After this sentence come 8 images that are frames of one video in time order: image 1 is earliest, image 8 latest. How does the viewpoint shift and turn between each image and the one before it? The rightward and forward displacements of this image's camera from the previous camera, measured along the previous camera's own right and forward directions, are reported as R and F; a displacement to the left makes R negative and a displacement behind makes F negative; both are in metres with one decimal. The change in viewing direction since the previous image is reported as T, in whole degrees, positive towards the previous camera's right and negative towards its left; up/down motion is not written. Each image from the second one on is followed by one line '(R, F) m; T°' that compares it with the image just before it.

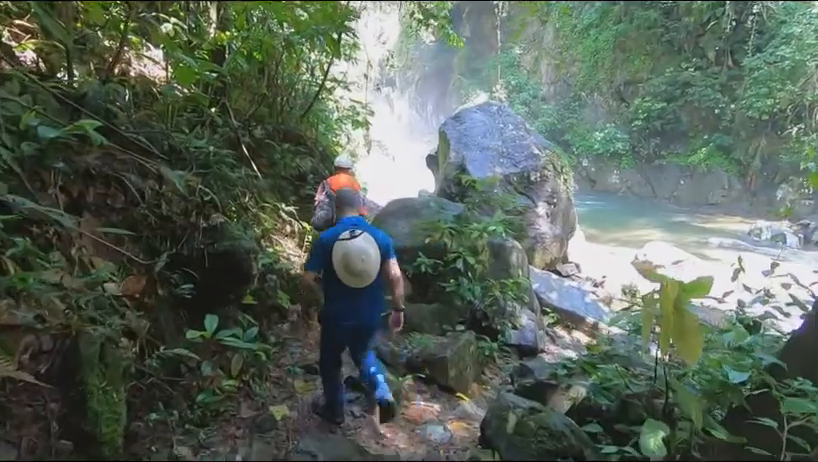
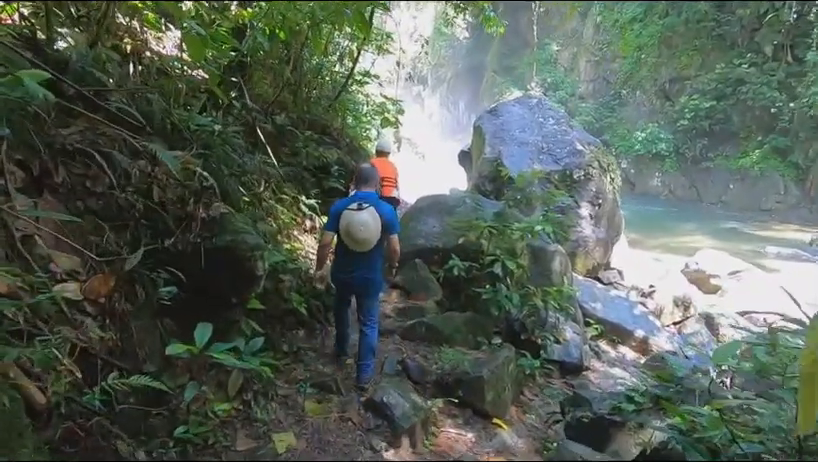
(-0.1, +0.6) m; -4°
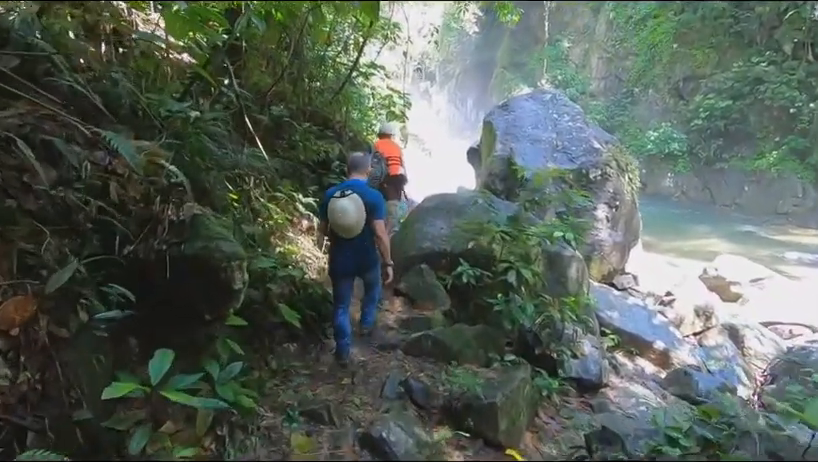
(0.0, +0.5) m; -1°
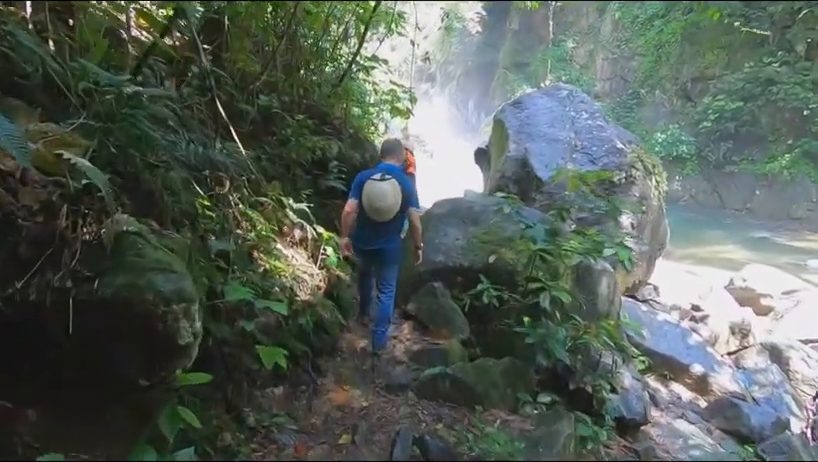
(-0.1, +0.8) m; 0°
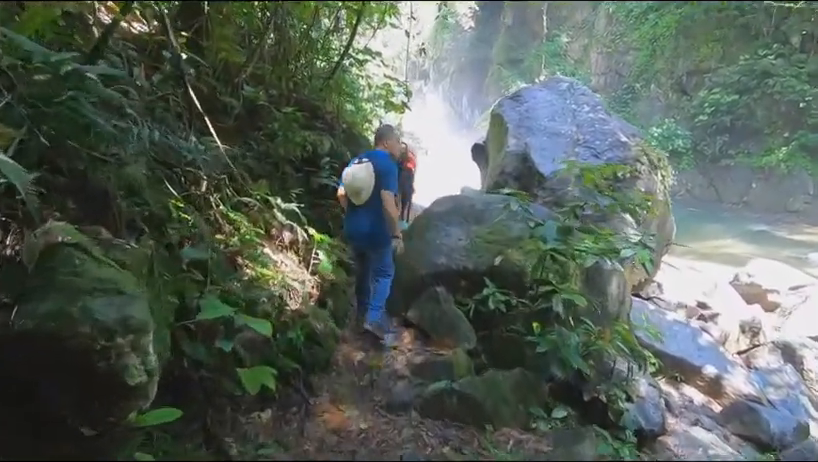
(0.0, +0.3) m; +1°
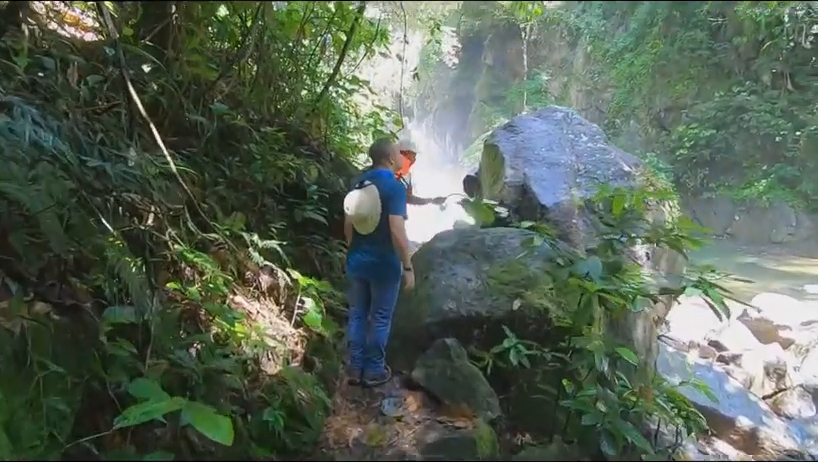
(-0.2, +0.7) m; +2°
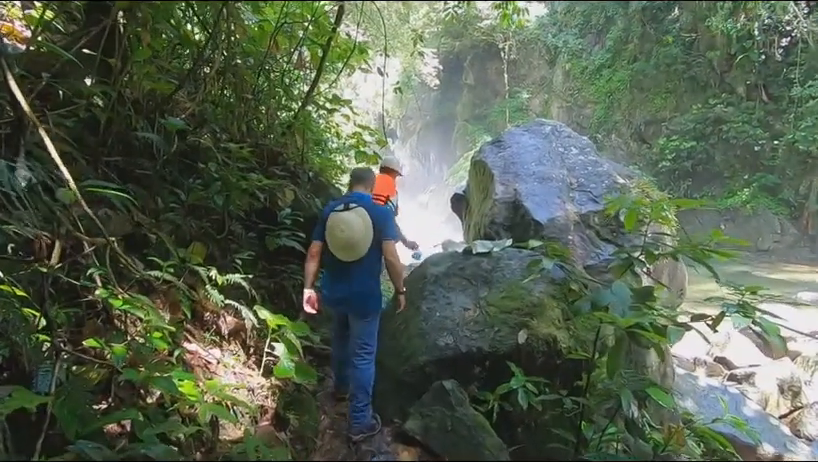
(0.0, +0.5) m; +2°
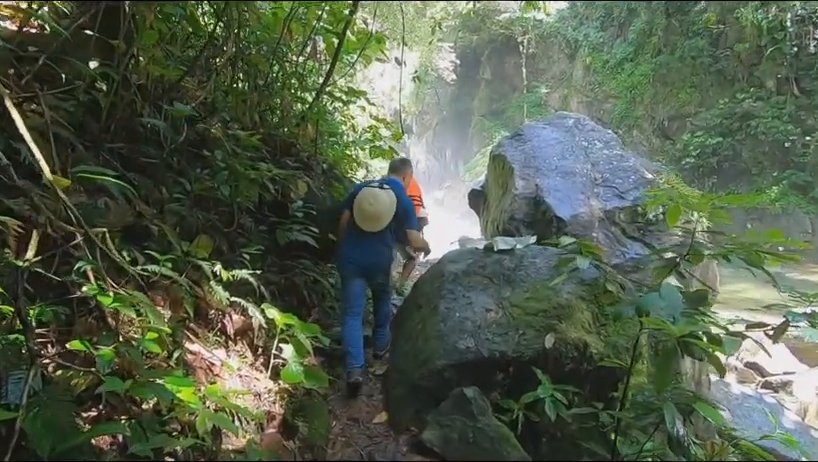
(0.0, +0.2) m; -2°
